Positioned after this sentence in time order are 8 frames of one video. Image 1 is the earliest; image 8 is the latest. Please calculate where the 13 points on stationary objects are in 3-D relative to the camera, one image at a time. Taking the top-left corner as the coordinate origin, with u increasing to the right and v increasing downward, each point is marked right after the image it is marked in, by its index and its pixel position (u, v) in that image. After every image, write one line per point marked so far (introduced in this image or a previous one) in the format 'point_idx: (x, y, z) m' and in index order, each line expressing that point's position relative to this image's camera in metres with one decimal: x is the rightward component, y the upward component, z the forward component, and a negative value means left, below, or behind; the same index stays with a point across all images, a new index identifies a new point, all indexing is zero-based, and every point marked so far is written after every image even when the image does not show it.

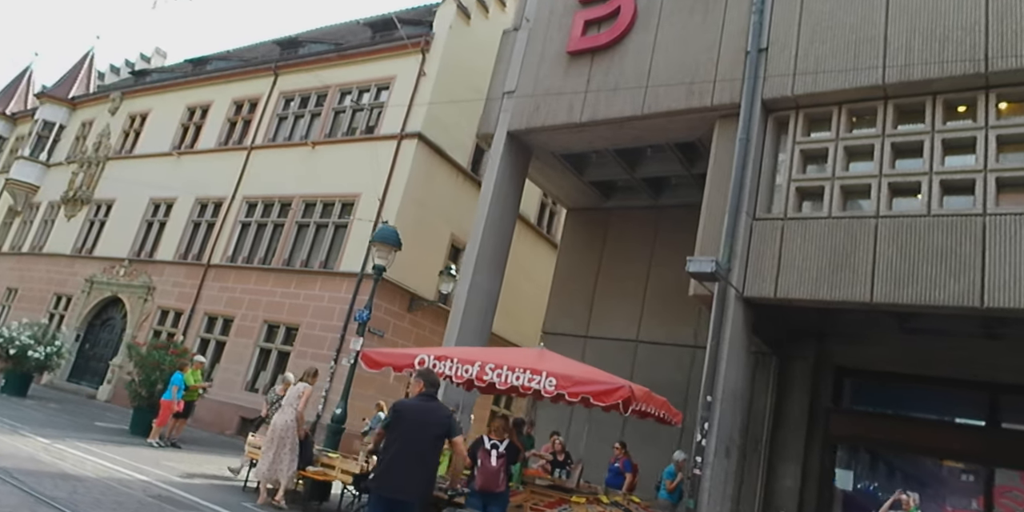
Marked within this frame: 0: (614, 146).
0: (+1.9, +2.0, +13.6) m
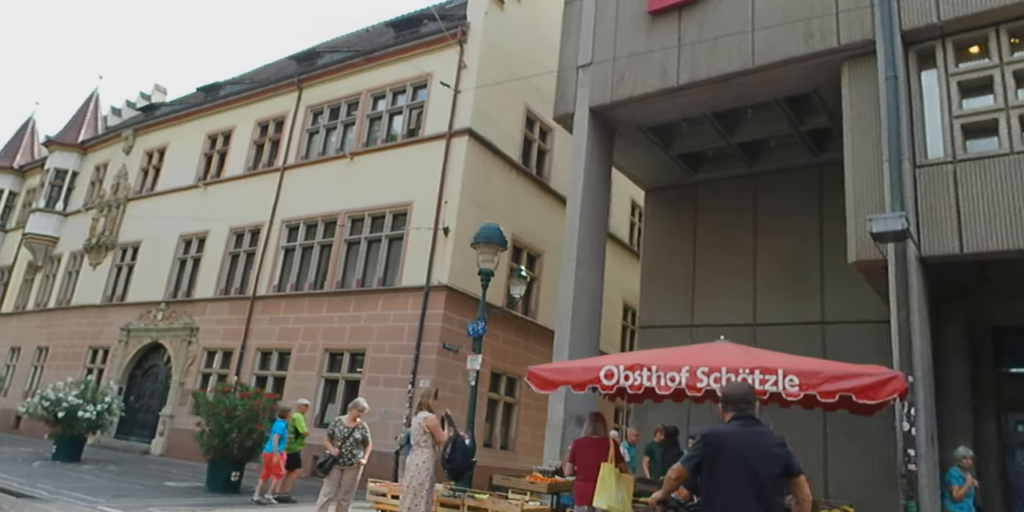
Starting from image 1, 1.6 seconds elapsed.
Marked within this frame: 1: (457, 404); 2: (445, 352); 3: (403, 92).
0: (+3.3, +2.4, +12.1) m
1: (-1.2, -3.4, +16.5) m
2: (-1.5, -2.1, +16.2) m
3: (-2.9, +4.4, +19.7) m
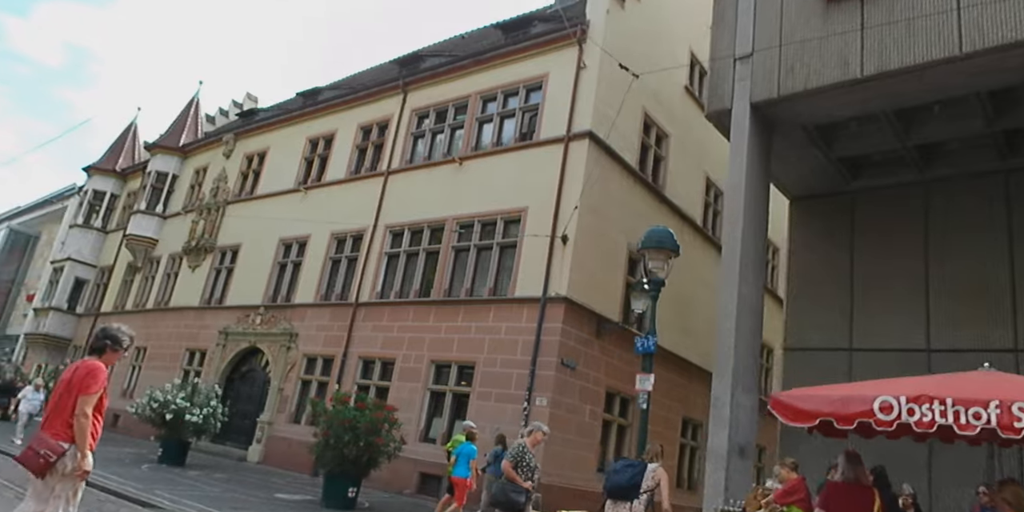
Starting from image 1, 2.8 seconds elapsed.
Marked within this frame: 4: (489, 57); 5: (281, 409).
0: (+5.6, +2.2, +10.8) m
1: (+1.3, -3.6, +15.4) m
2: (+1.0, -2.3, +15.2) m
3: (+0.1, +4.1, +18.8) m
4: (-0.6, +5.3, +19.5) m
5: (-6.2, -4.2, +19.9) m
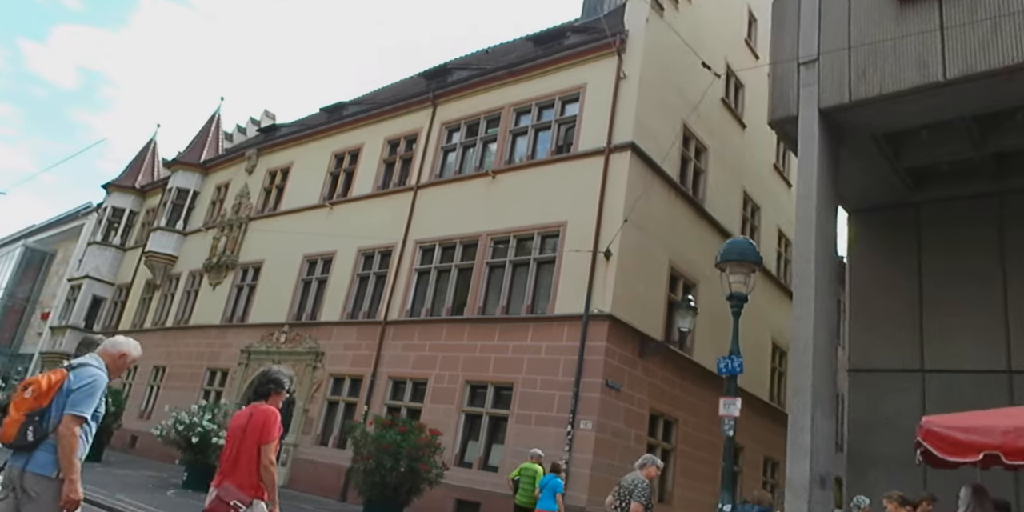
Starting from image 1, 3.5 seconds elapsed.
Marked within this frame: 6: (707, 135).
0: (+6.4, +2.0, +10.2) m
1: (+2.1, -3.9, +14.7) m
2: (+1.9, -2.6, +14.5) m
3: (+1.0, +3.7, +18.3) m
4: (+0.3, +4.8, +19.0) m
5: (-5.4, -4.6, +19.2) m
6: (+5.2, +3.2, +19.5) m
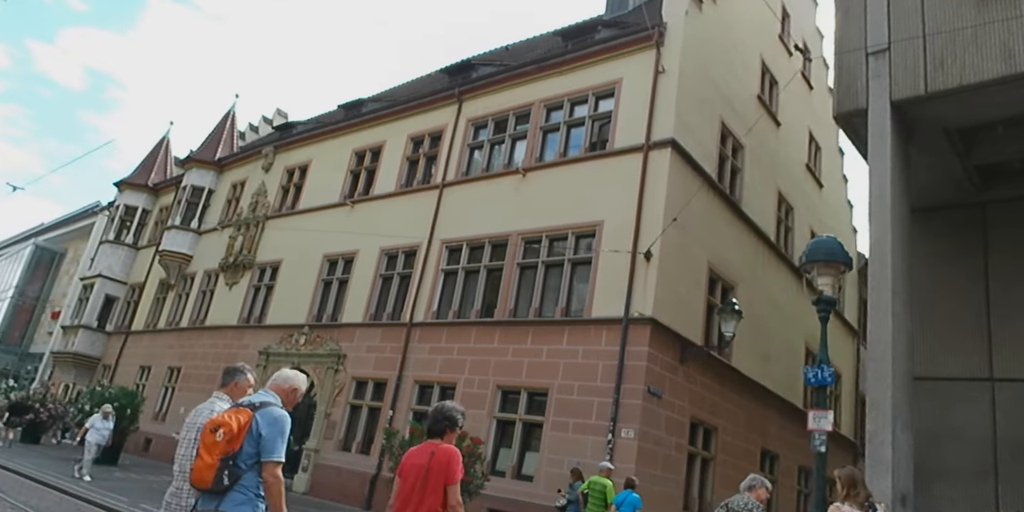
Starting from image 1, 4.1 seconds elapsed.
0: (+7.1, +1.9, +9.5) m
1: (+2.8, -3.9, +14.0) m
2: (+2.6, -2.7, +13.8) m
3: (+1.7, +3.7, +17.7) m
4: (+1.0, +4.8, +18.4) m
5: (-4.6, -4.6, +18.6) m
6: (+5.9, +3.2, +18.8) m
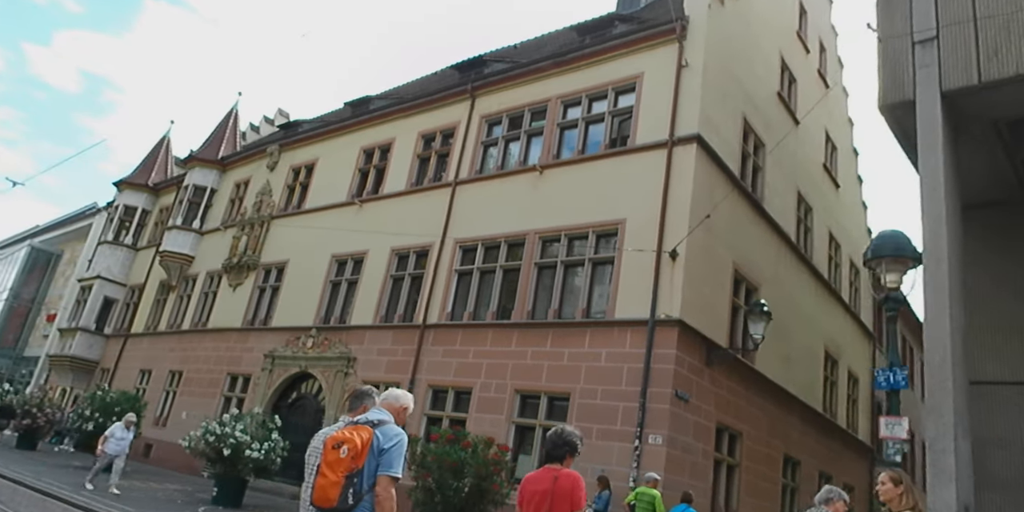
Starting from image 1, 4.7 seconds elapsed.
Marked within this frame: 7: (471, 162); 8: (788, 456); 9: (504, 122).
0: (+7.5, +2.0, +9.1) m
1: (+3.3, -3.9, +13.5) m
2: (+3.0, -2.6, +13.3) m
3: (+2.1, +3.7, +17.2) m
4: (+1.4, +4.8, +18.0) m
5: (-4.3, -4.6, +18.1) m
6: (+6.3, +3.1, +18.4) m
7: (-1.1, +2.4, +19.0) m
8: (+6.8, -4.9, +18.1) m
9: (-0.2, +3.5, +19.0) m
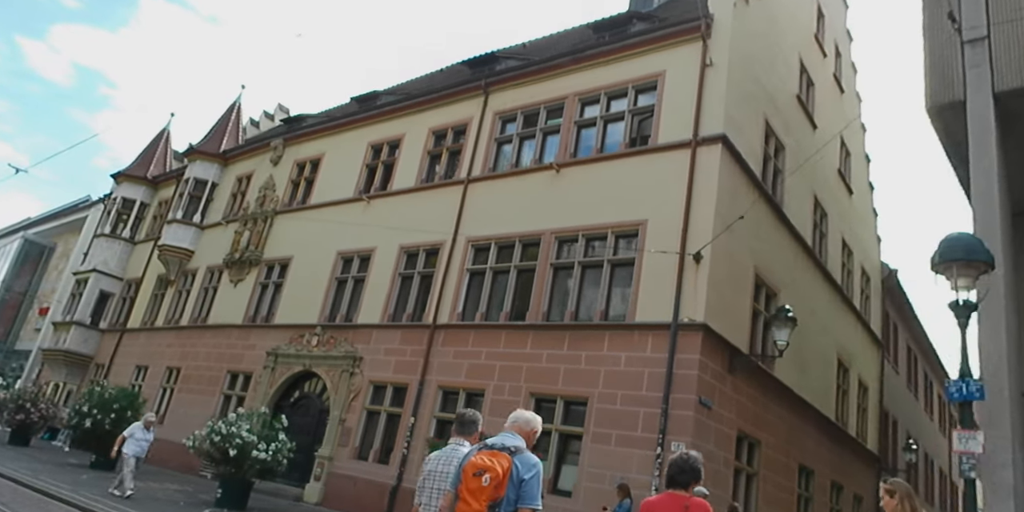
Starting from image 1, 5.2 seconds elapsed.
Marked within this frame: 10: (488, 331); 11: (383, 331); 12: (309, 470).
0: (+8.0, +1.9, +8.7) m
1: (+3.5, -3.9, +13.1) m
2: (+3.3, -2.7, +12.9) m
3: (+2.5, +3.7, +16.8) m
4: (+1.8, +4.8, +17.6) m
5: (-4.0, -4.5, +17.6) m
6: (+6.7, +3.0, +18.1) m
7: (-0.7, +2.4, +18.6) m
8: (+7.0, -5.0, +17.7) m
9: (+0.2, +3.5, +18.6) m
10: (-0.5, -1.7, +16.2) m
11: (-3.2, -1.9, +18.3) m
12: (-5.1, -5.3, +18.4) m
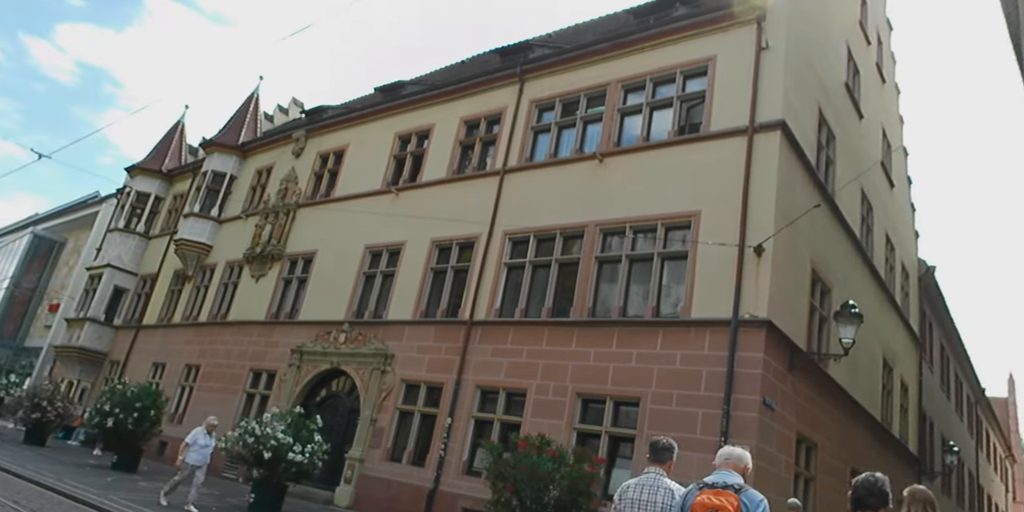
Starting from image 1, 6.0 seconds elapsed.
0: (+8.8, +2.0, +8.0) m
1: (+4.4, -3.8, +12.4) m
2: (+4.2, -2.6, +12.2) m
3: (+3.4, +3.8, +16.1) m
4: (+2.8, +4.9, +16.8) m
5: (-3.1, -4.3, +16.9) m
6: (+7.6, +3.2, +17.3) m
7: (+0.2, +2.6, +17.9) m
8: (+7.9, -4.9, +17.0) m
9: (+1.1, +3.6, +17.9) m
10: (+0.4, -1.5, +15.5) m
11: (-2.3, -1.7, +17.6) m
12: (-4.2, -5.2, +17.7) m
